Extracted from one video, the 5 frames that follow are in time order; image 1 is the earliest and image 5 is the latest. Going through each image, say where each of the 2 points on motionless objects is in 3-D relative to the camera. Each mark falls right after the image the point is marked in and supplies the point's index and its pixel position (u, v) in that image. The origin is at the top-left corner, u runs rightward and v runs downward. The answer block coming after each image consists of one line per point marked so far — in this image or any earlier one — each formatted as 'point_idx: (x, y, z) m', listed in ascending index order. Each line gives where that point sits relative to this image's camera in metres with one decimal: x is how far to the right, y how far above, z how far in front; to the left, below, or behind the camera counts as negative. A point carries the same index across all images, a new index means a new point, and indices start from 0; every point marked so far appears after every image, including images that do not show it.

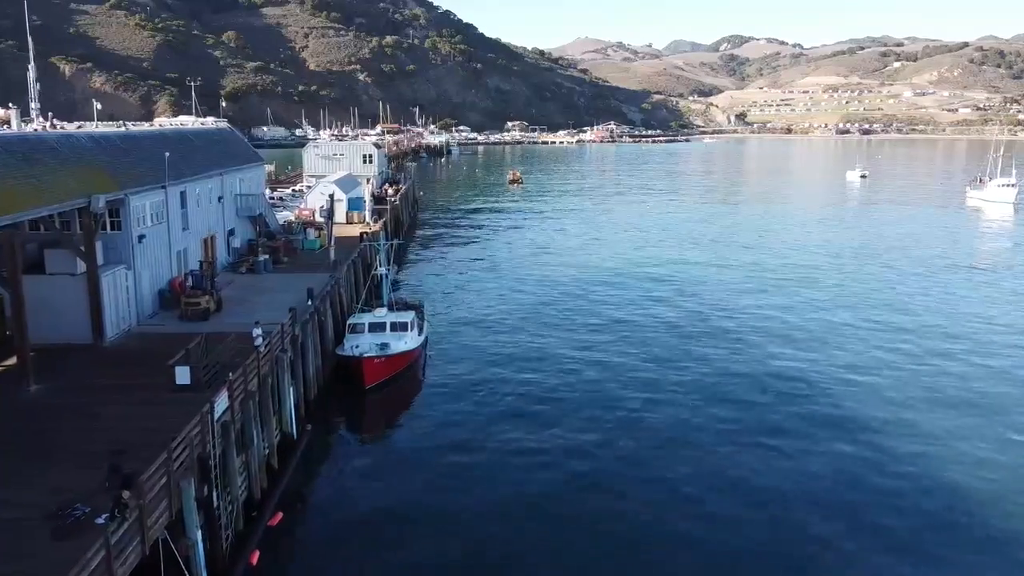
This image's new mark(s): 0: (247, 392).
0: (-5.6, -2.2, +17.8) m
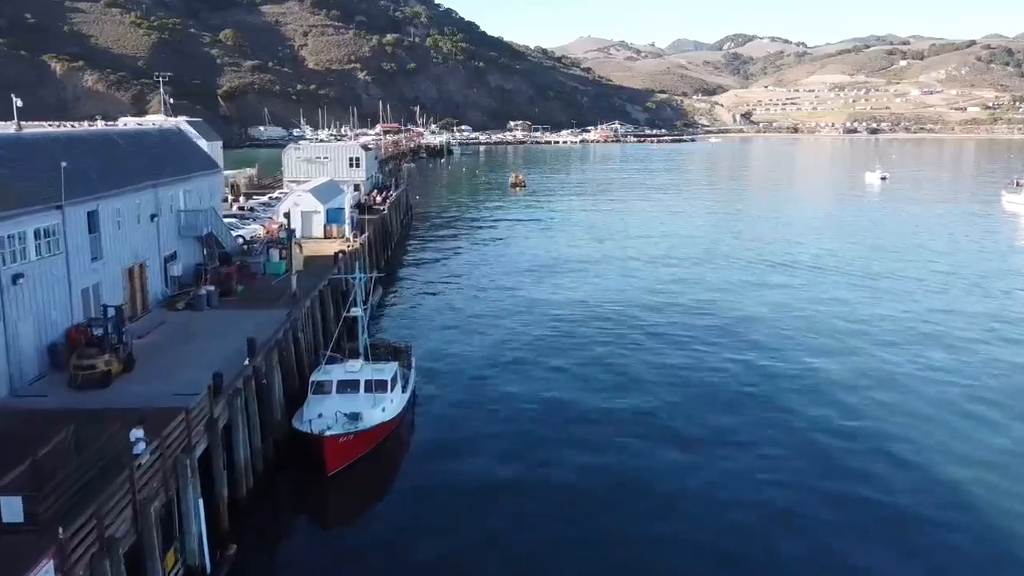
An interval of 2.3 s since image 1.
0: (-5.6, -3.5, +11.6) m
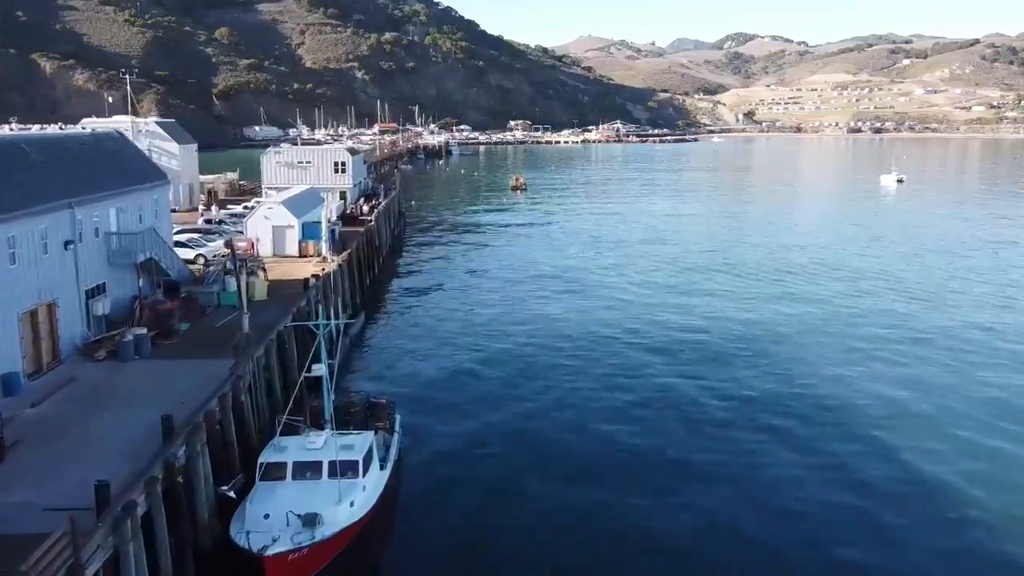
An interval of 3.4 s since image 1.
0: (-5.5, -4.6, +6.5) m
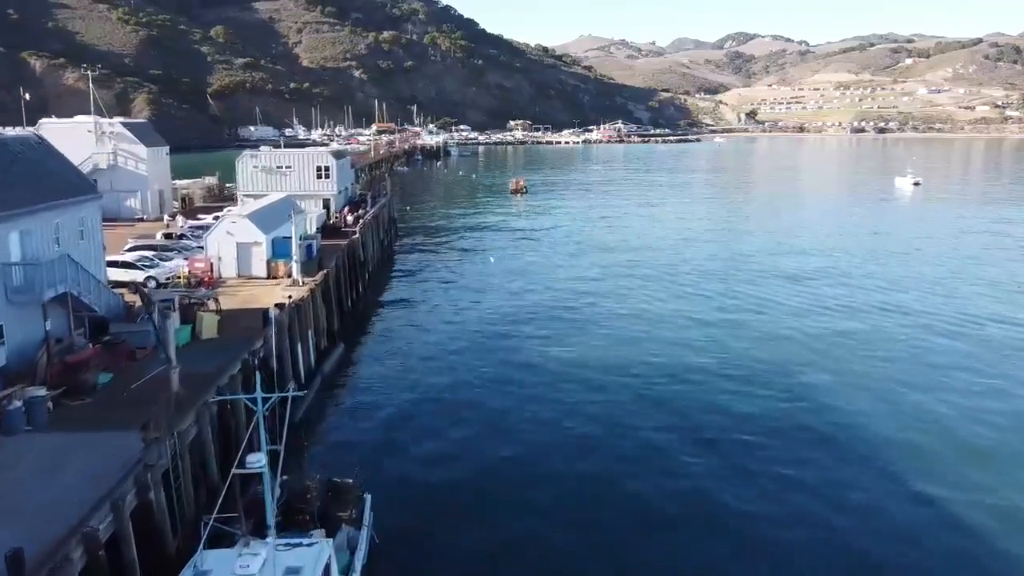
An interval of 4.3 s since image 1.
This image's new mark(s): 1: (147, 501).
0: (-5.5, -5.5, +1.7) m
1: (-5.9, -3.4, +13.8) m
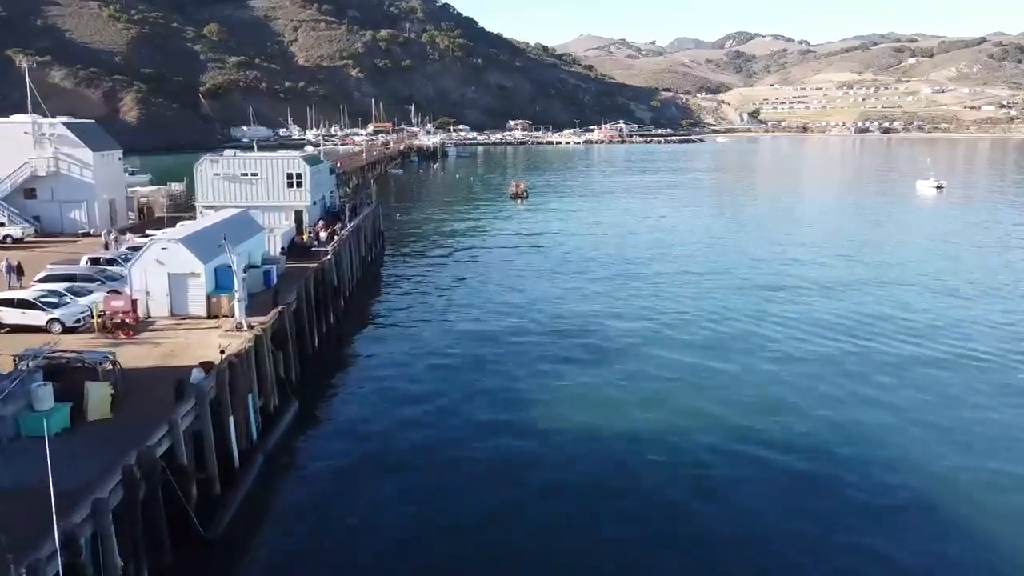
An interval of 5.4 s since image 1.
0: (-5.4, -6.8, -4.5) m
1: (-5.9, -4.6, +7.6) m
